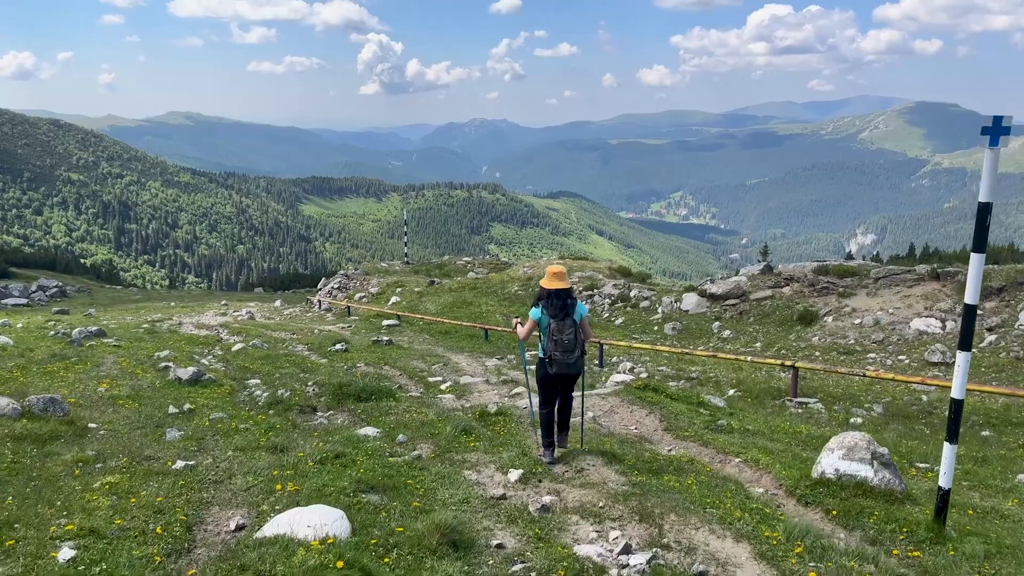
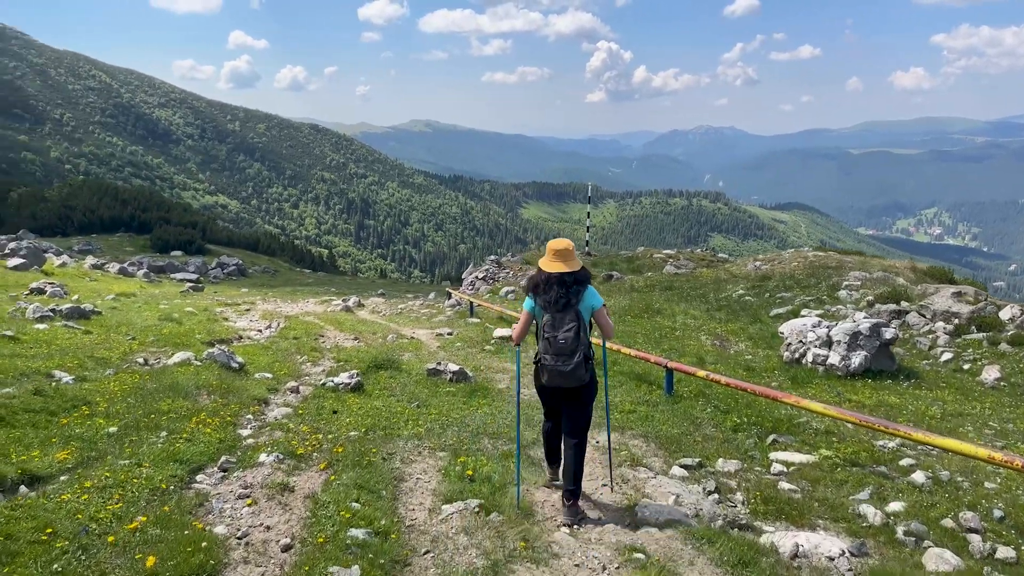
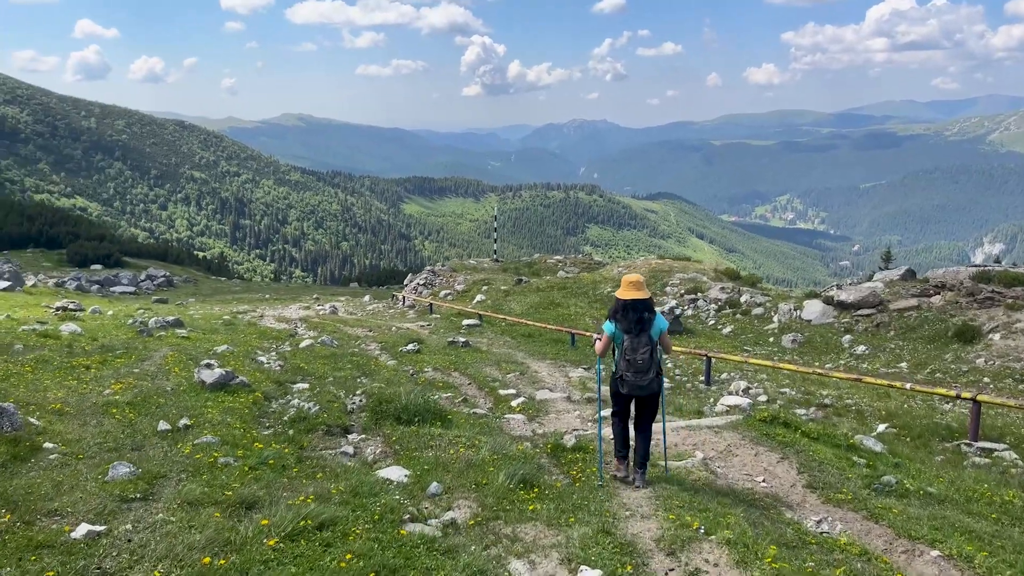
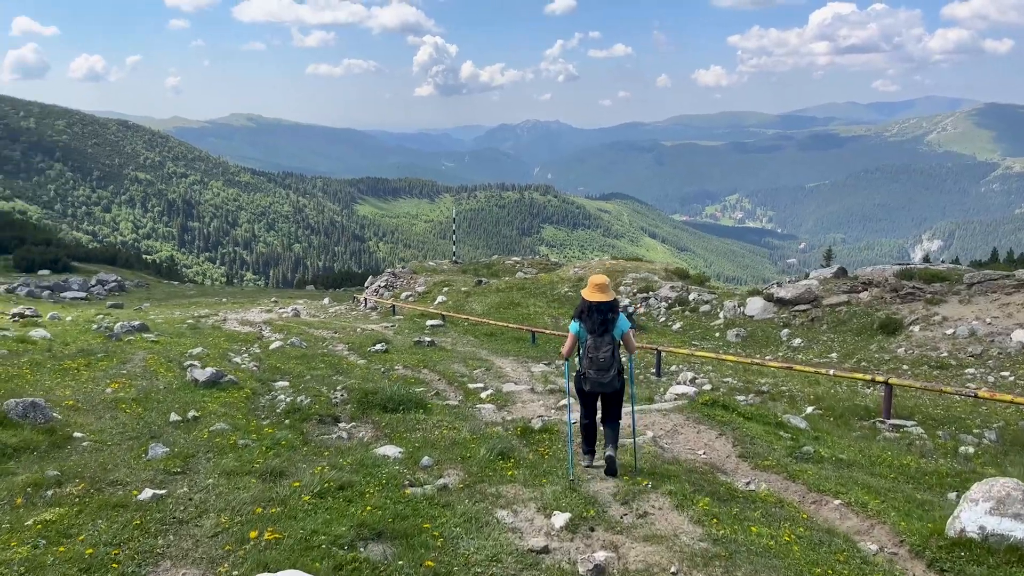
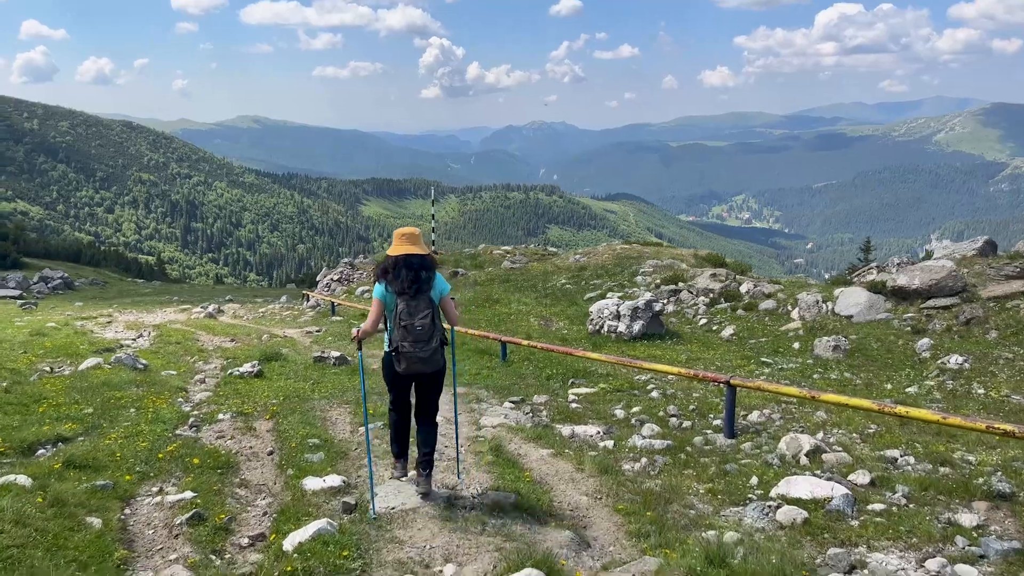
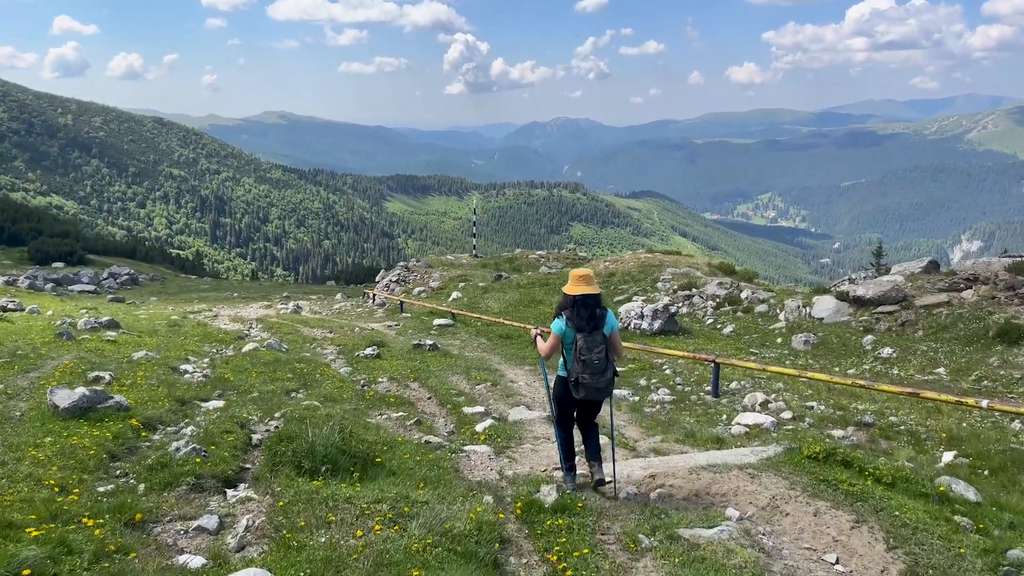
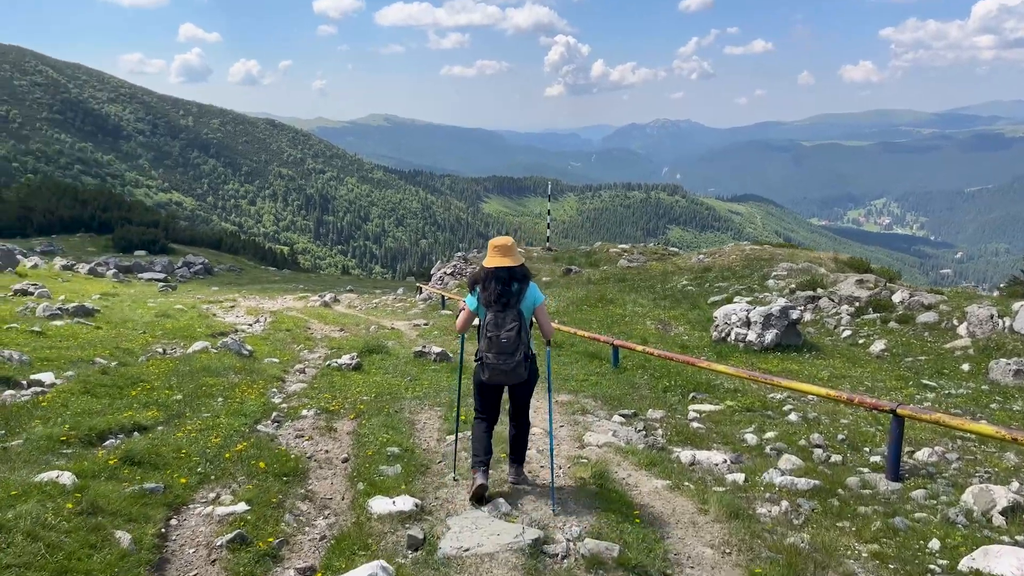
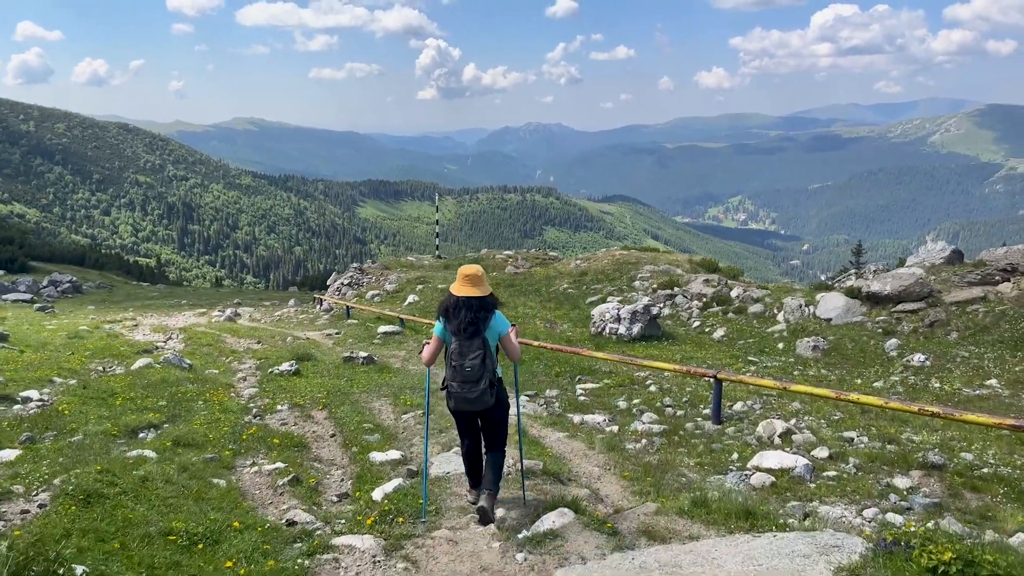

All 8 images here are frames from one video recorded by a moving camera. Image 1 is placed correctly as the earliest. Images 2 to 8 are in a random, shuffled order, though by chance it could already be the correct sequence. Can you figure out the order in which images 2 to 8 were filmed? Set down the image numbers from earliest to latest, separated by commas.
4, 3, 6, 8, 5, 7, 2
